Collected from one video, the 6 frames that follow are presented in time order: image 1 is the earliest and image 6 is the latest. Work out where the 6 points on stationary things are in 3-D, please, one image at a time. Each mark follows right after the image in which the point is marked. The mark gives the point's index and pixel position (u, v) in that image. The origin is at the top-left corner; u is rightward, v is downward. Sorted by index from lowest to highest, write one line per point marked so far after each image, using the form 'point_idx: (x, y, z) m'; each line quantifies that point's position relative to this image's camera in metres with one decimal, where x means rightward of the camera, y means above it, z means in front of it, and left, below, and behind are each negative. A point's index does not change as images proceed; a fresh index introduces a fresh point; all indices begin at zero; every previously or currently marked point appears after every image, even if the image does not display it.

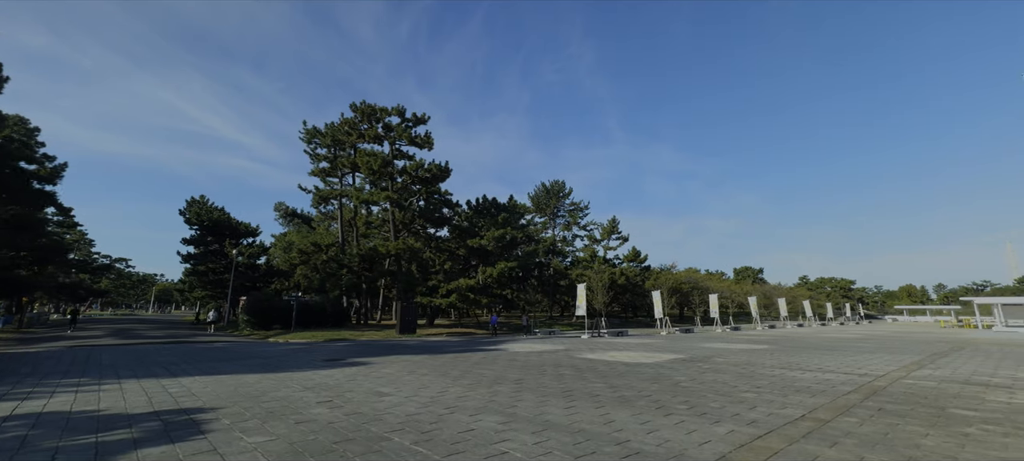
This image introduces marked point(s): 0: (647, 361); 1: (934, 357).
0: (+3.7, -3.5, +12.2) m
1: (+12.6, -3.8, +13.4) m
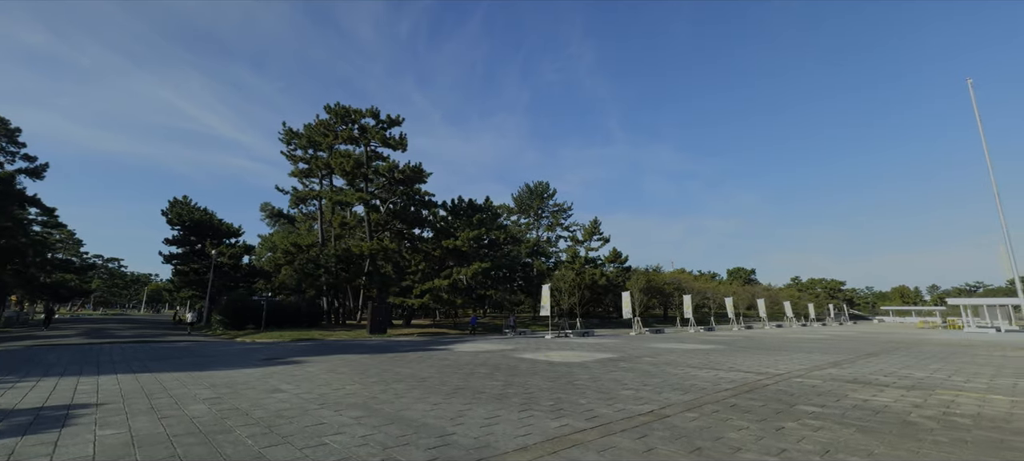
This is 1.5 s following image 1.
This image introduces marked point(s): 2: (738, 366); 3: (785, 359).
0: (+1.8, -3.6, +12.5) m
1: (+10.7, -3.9, +13.7) m
2: (+5.6, -3.4, +11.1) m
3: (+7.7, -3.7, +12.8) m
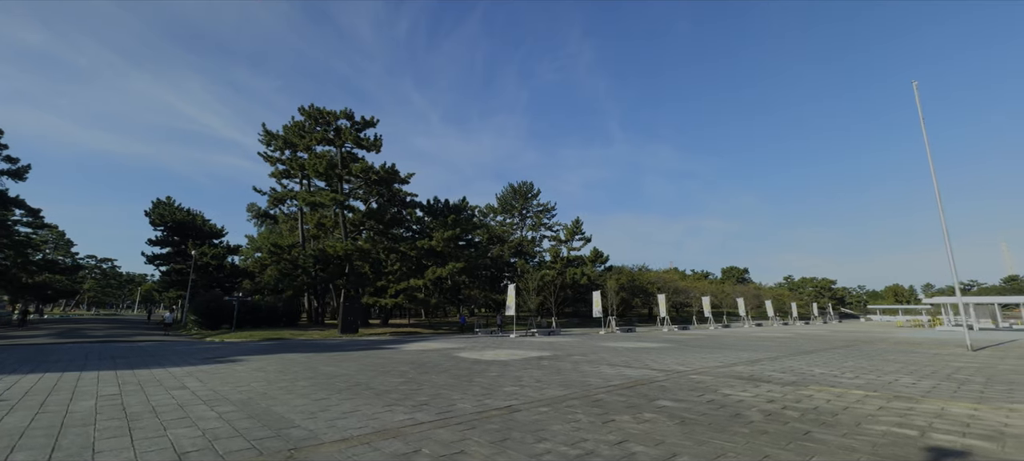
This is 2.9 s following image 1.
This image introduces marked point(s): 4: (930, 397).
0: (-0.2, -3.7, +12.9) m
1: (+8.7, -3.9, +14.1) m
2: (+3.6, -3.4, +11.4) m
3: (+5.7, -3.7, +13.1) m
4: (+6.6, -2.6, +7.1) m
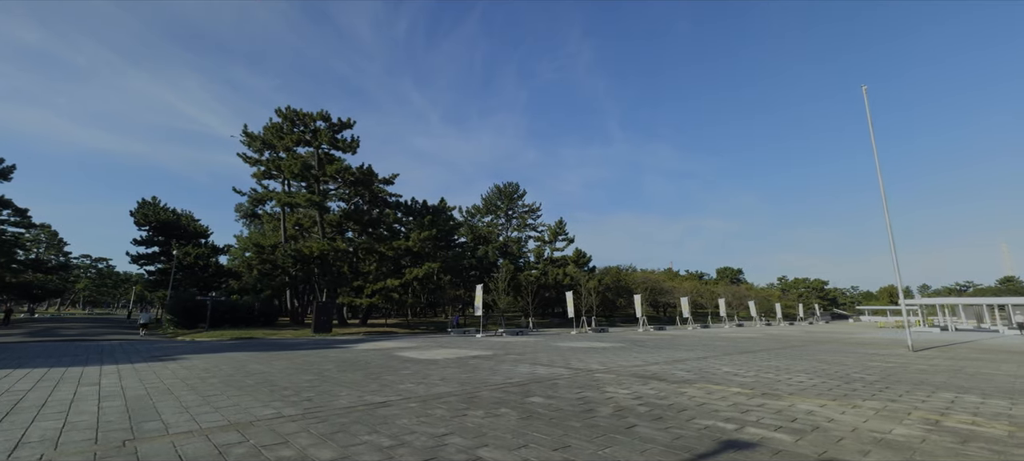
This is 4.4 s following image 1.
0: (-2.1, -3.7, +13.2) m
1: (+6.8, -4.0, +14.4) m
2: (+1.7, -3.5, +11.7) m
3: (+3.8, -3.8, +13.4) m
4: (+4.7, -2.7, +7.4) m
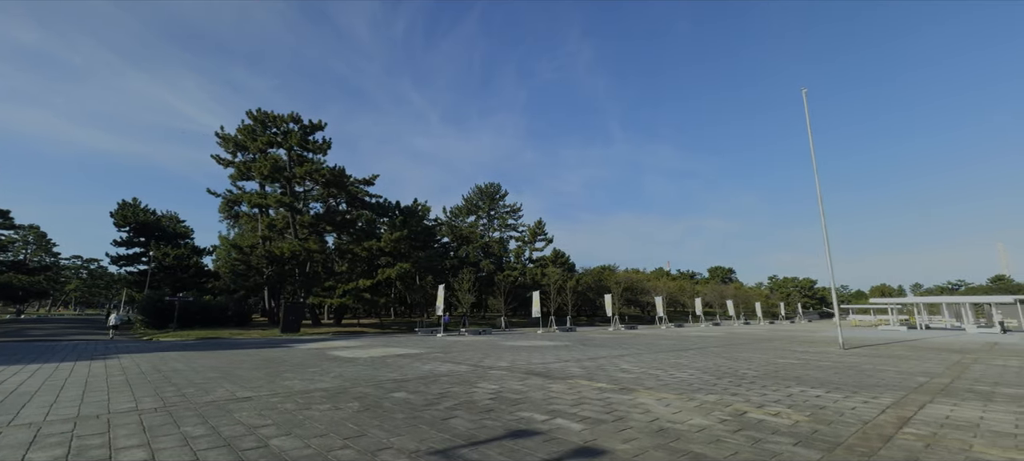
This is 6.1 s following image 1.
0: (-4.4, -3.8, +13.5) m
1: (+4.5, -4.0, +14.8) m
2: (-0.6, -3.5, +12.1) m
3: (+1.5, -3.8, +13.8) m
4: (+2.4, -2.8, +7.8) m
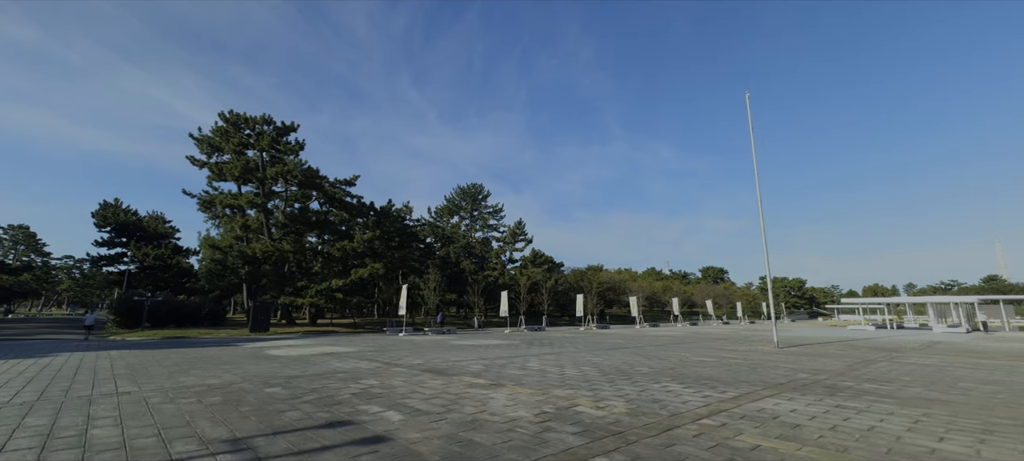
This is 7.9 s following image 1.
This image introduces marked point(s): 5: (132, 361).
0: (-6.7, -3.8, +13.9) m
1: (+2.3, -4.1, +15.2) m
2: (-2.9, -3.6, +12.5) m
3: (-0.7, -3.9, +14.2) m
4: (+0.2, -2.8, +8.2) m
5: (-10.2, -3.5, +12.2) m
